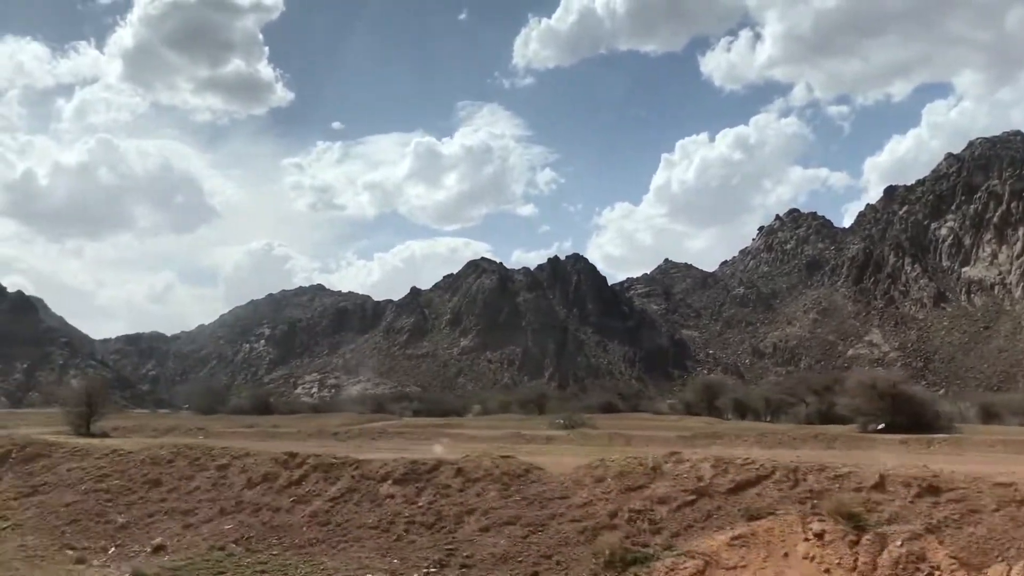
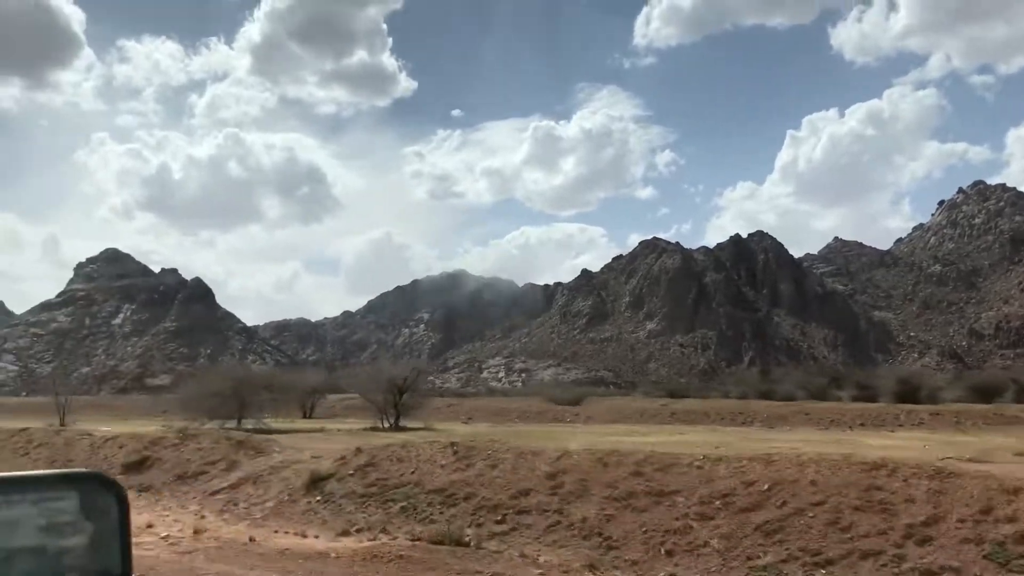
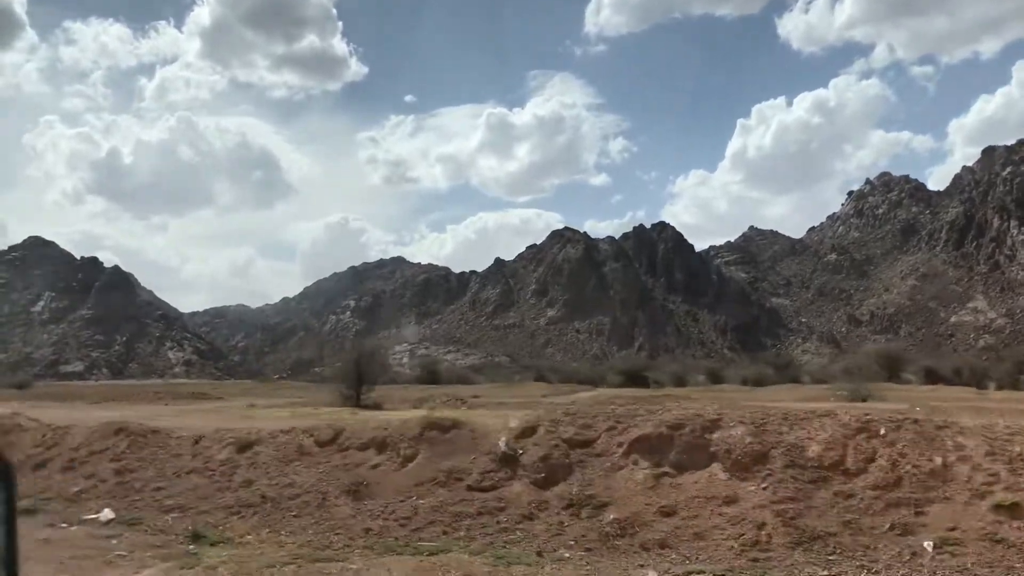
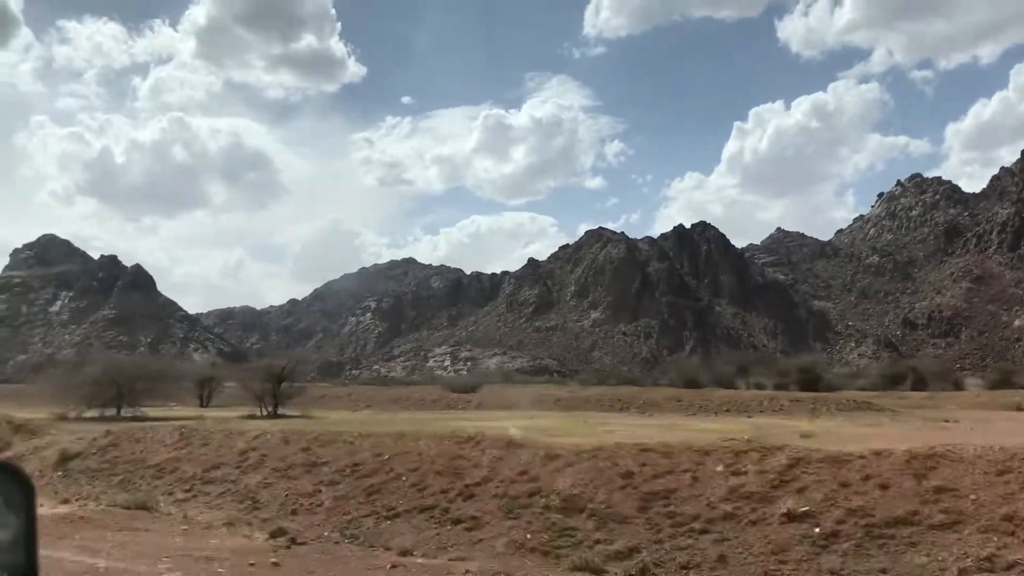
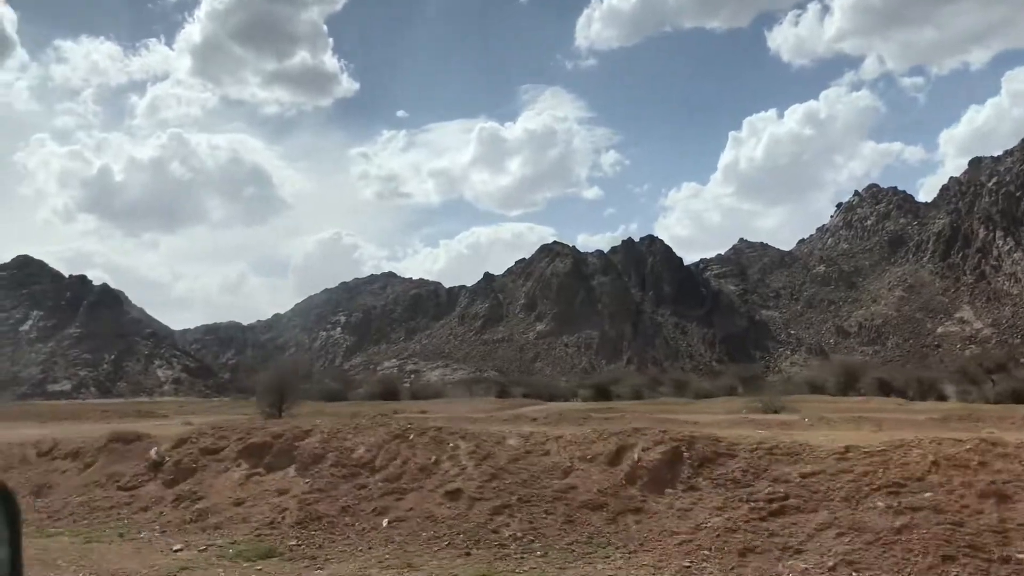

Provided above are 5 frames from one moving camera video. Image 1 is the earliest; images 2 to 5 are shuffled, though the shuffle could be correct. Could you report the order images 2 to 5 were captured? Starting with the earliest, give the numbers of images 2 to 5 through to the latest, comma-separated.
5, 3, 4, 2
